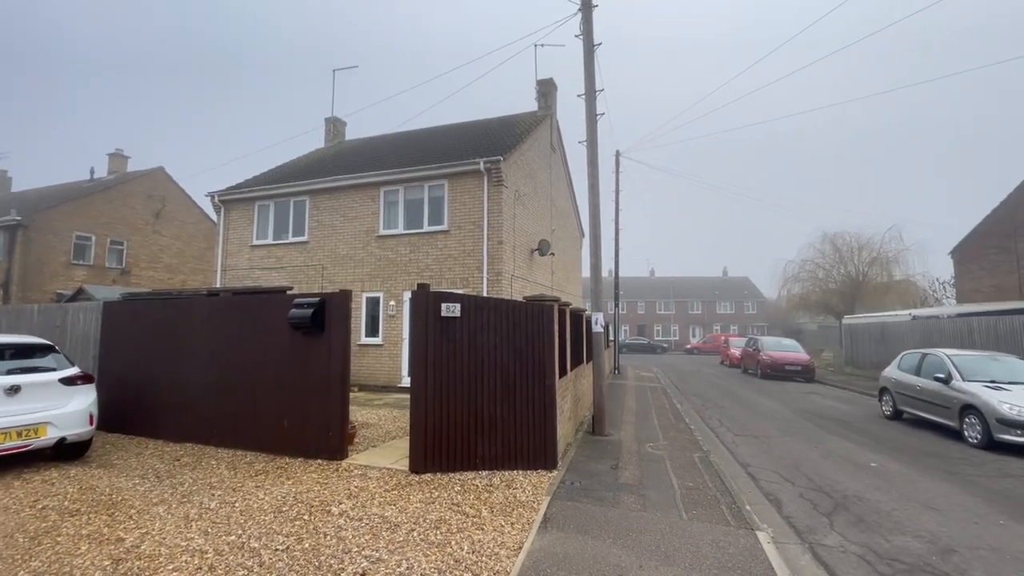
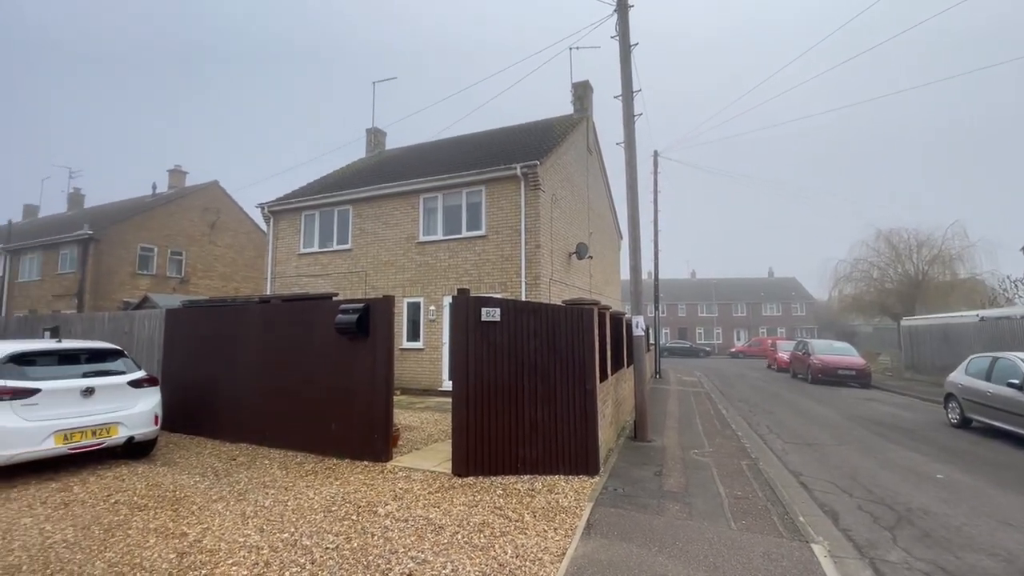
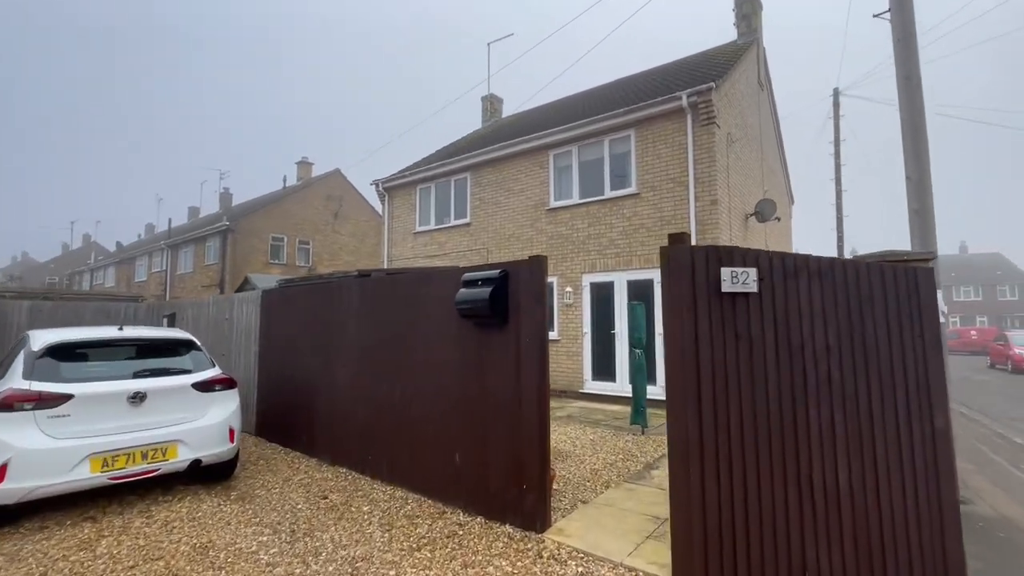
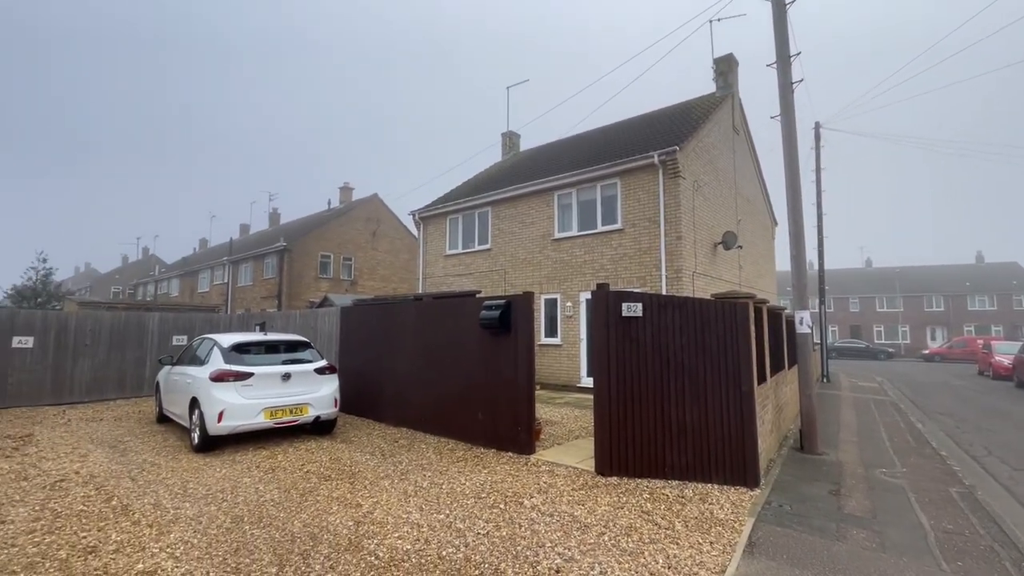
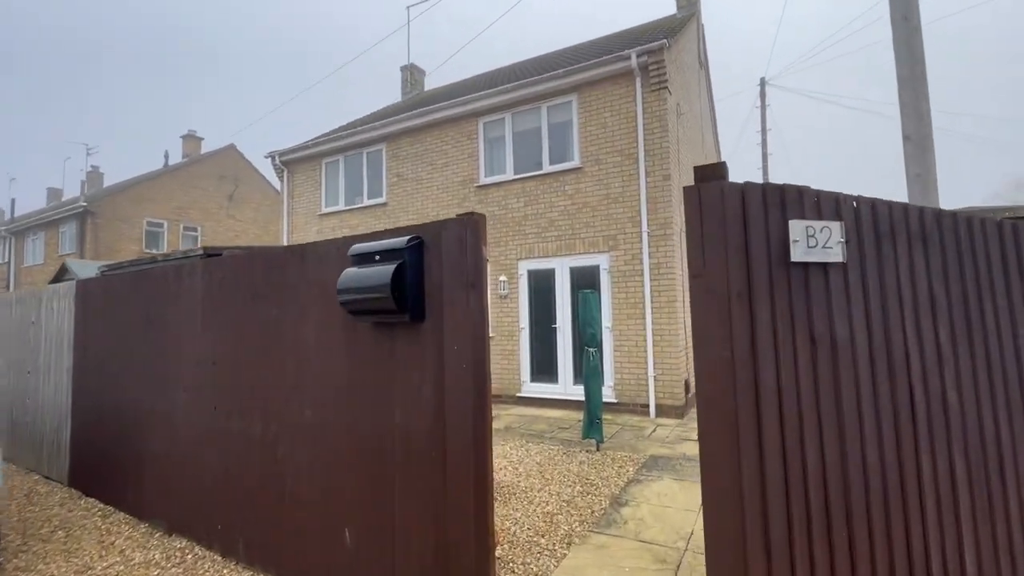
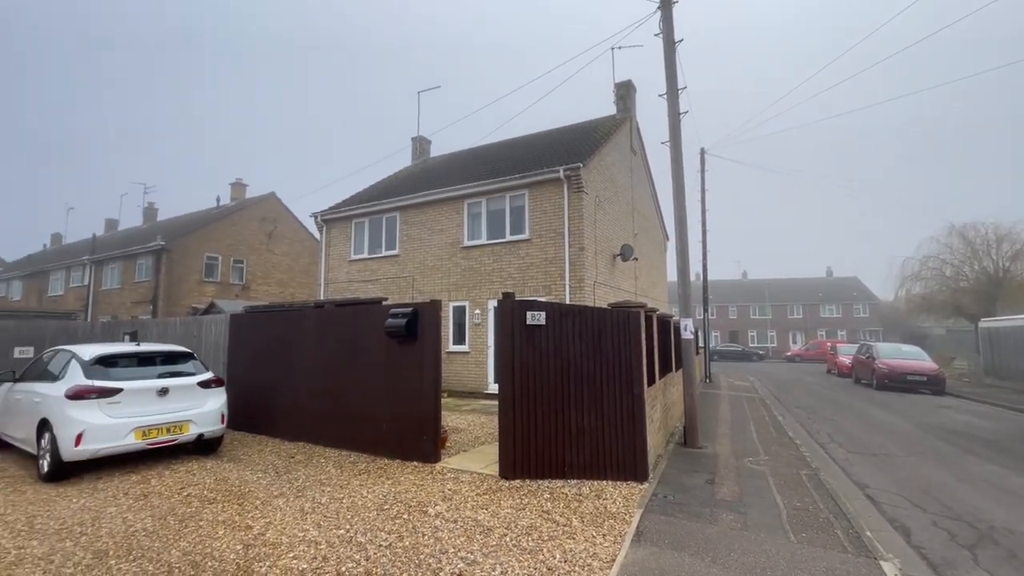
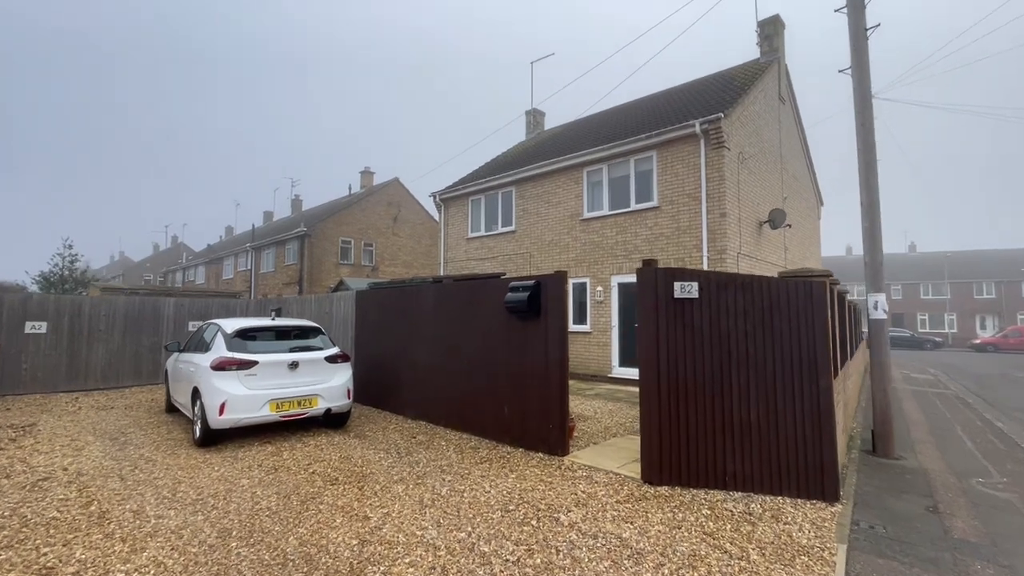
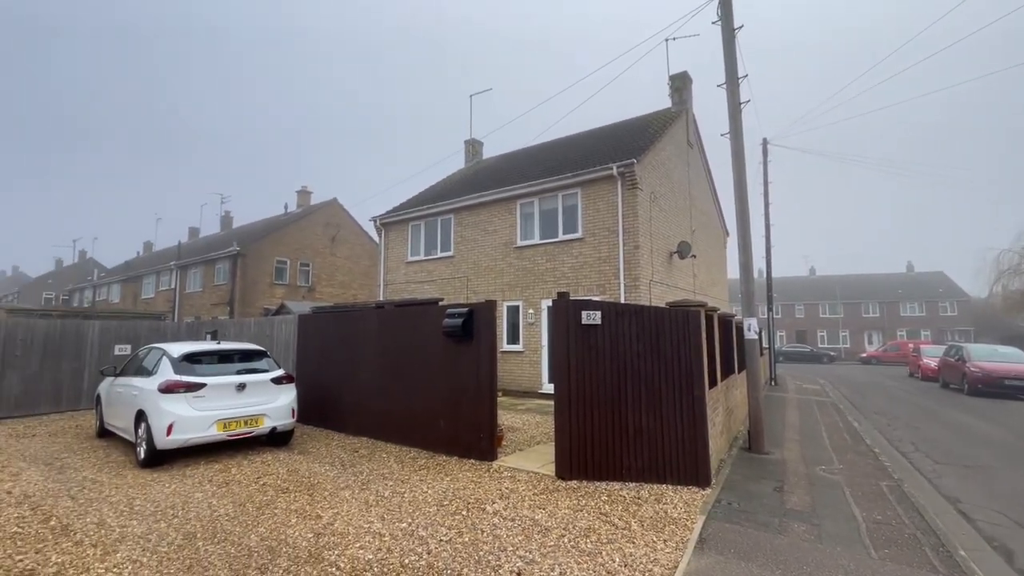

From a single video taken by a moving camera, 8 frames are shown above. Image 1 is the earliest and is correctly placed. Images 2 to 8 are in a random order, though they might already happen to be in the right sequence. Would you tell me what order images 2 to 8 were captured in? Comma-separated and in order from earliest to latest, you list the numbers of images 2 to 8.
2, 6, 8, 4, 7, 3, 5
